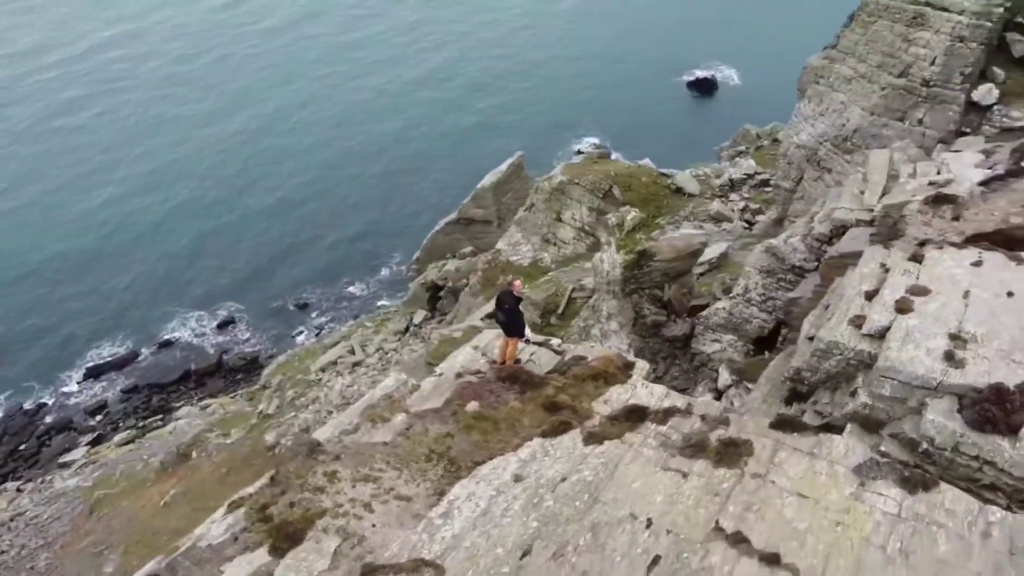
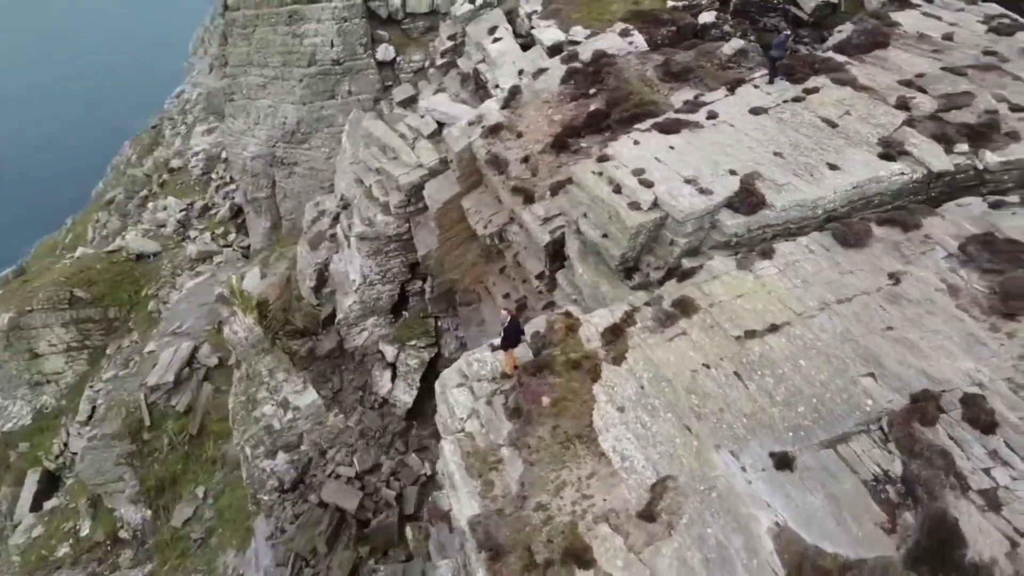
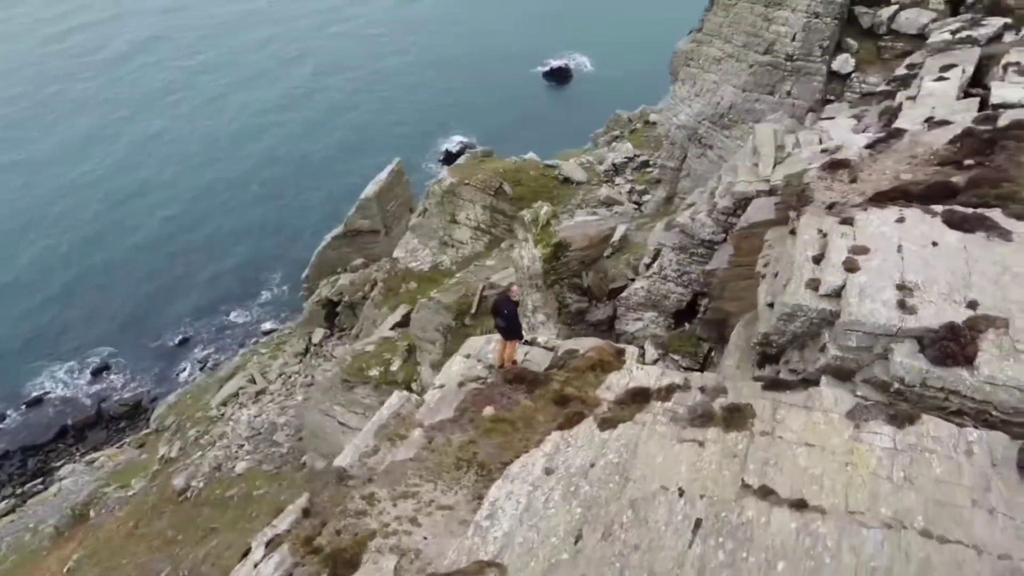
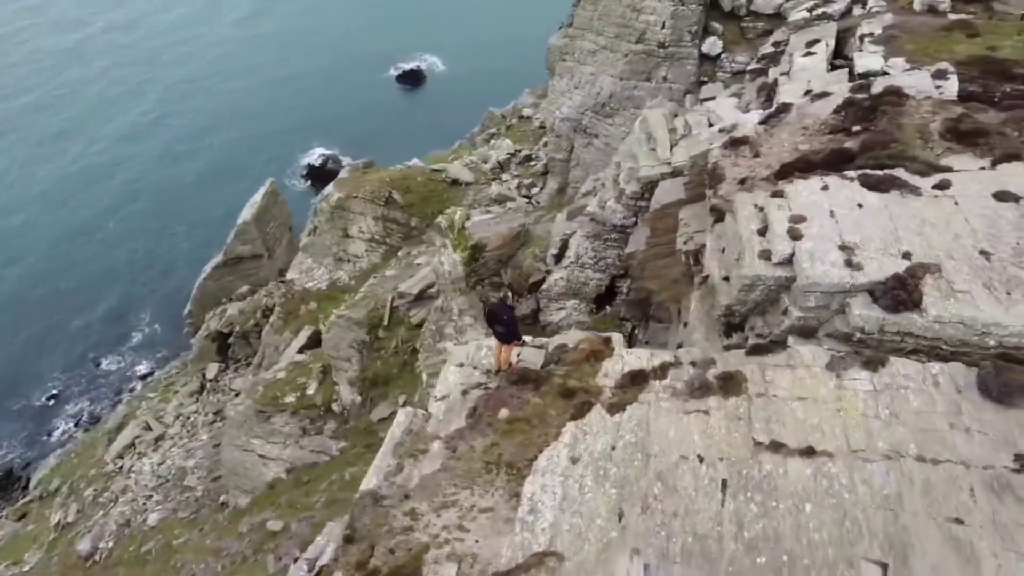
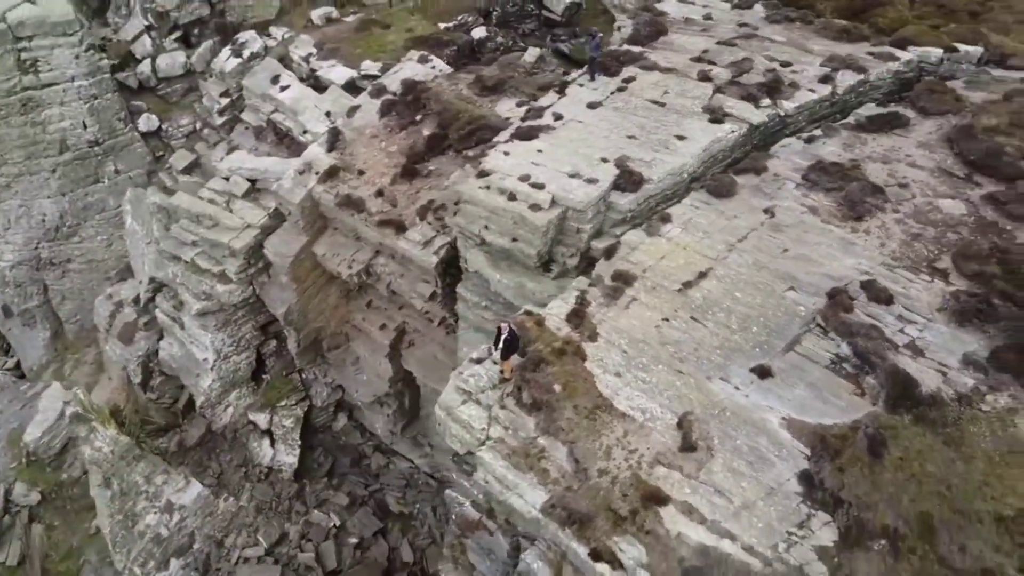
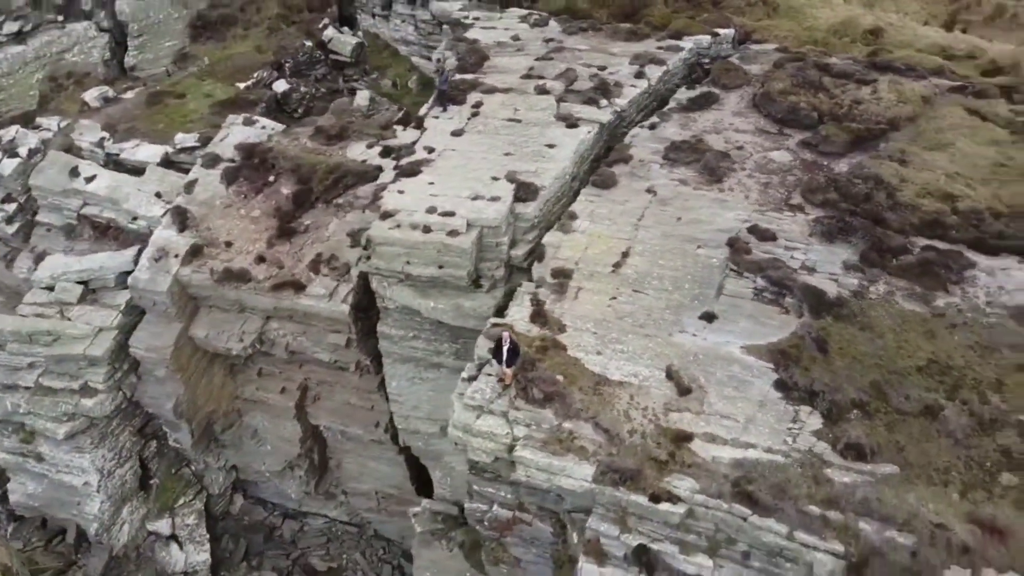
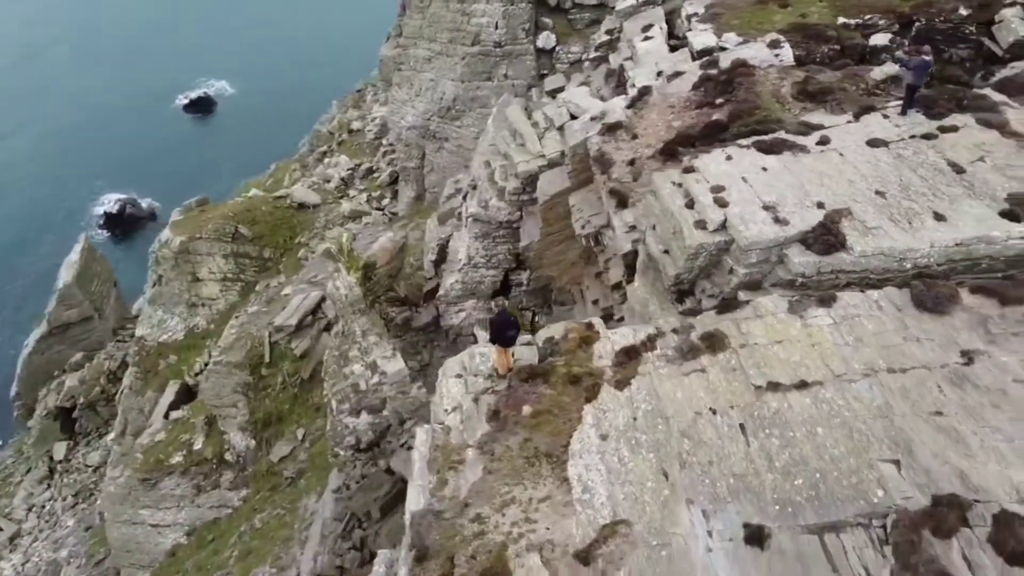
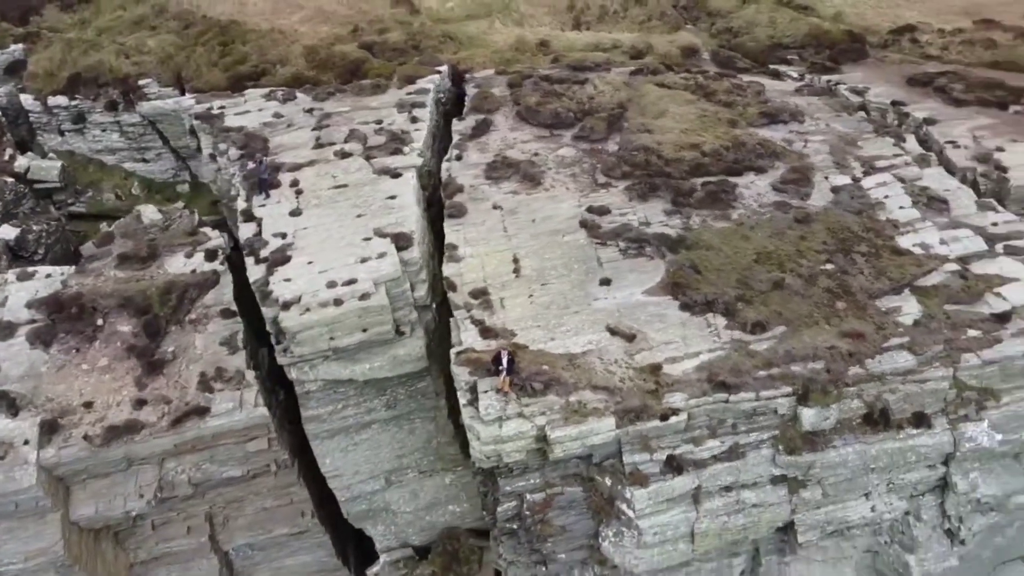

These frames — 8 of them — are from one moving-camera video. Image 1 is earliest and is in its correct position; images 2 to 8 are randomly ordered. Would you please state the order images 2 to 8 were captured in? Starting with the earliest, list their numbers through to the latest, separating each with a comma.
3, 4, 7, 2, 5, 6, 8
